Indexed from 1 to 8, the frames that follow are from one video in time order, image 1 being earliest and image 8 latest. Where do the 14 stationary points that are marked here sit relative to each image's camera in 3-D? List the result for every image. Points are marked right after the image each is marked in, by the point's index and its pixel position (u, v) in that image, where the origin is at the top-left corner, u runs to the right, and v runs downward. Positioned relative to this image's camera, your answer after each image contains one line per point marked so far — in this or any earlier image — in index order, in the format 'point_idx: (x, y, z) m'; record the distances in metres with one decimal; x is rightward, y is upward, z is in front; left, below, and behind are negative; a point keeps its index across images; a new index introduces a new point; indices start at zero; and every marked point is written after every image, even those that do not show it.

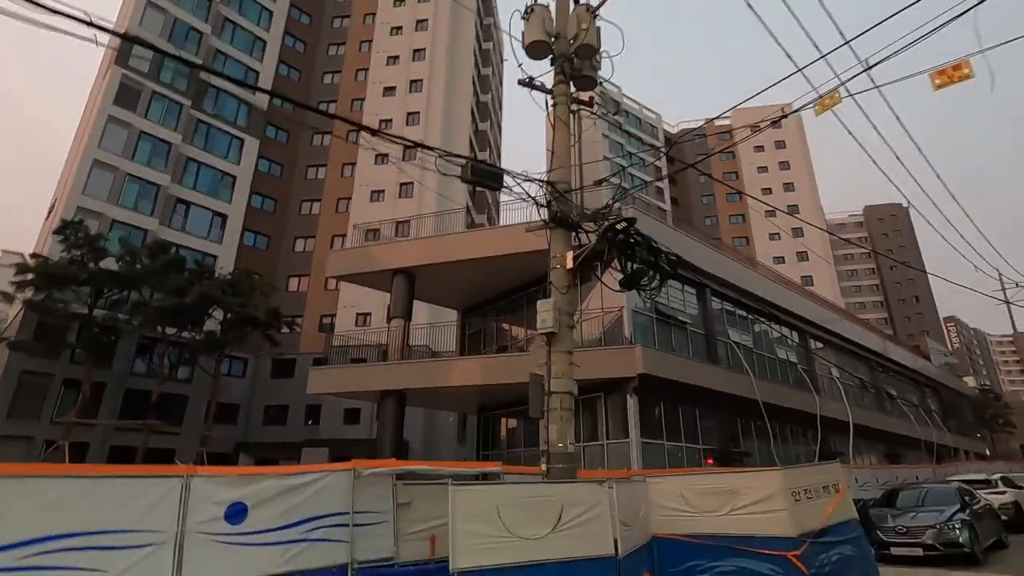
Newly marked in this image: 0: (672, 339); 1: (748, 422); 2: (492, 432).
0: (+5.0, -1.6, +16.6) m
1: (+8.1, -4.6, +18.3) m
2: (-0.7, -5.1, +19.0) m
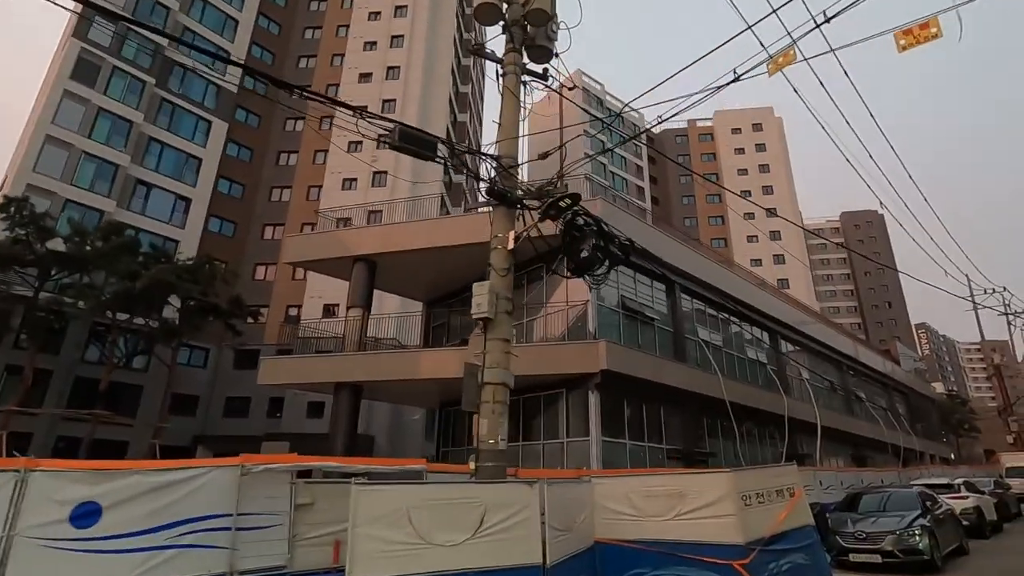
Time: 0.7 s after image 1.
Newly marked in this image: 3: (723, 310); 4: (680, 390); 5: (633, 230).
0: (+3.8, -1.4, +16.1) m
1: (+6.8, -4.5, +17.9) m
2: (-2.1, -4.8, +18.4) m
3: (+7.9, -0.9, +20.0) m
4: (+5.0, -3.1, +16.0) m
5: (+3.7, +1.7, +16.2) m
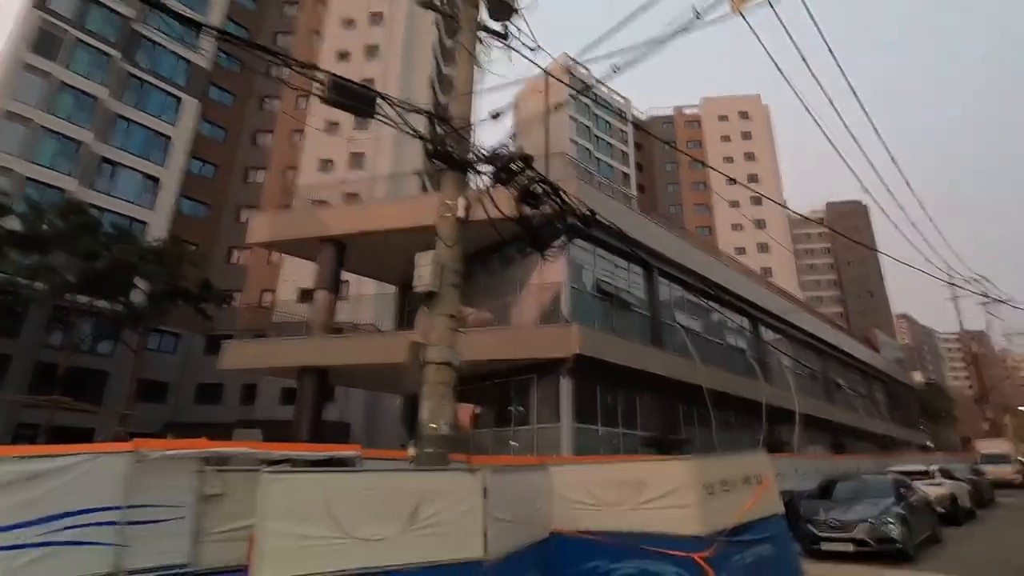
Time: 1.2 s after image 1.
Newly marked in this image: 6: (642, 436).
0: (+3.0, -0.9, +15.6) m
1: (+5.9, -4.0, +17.6) m
2: (-2.9, -4.2, +17.9) m
3: (+7.0, -0.3, +19.6) m
4: (+4.2, -2.6, +15.6) m
5: (+2.9, +2.2, +15.7) m
6: (+3.7, -4.2, +15.2) m
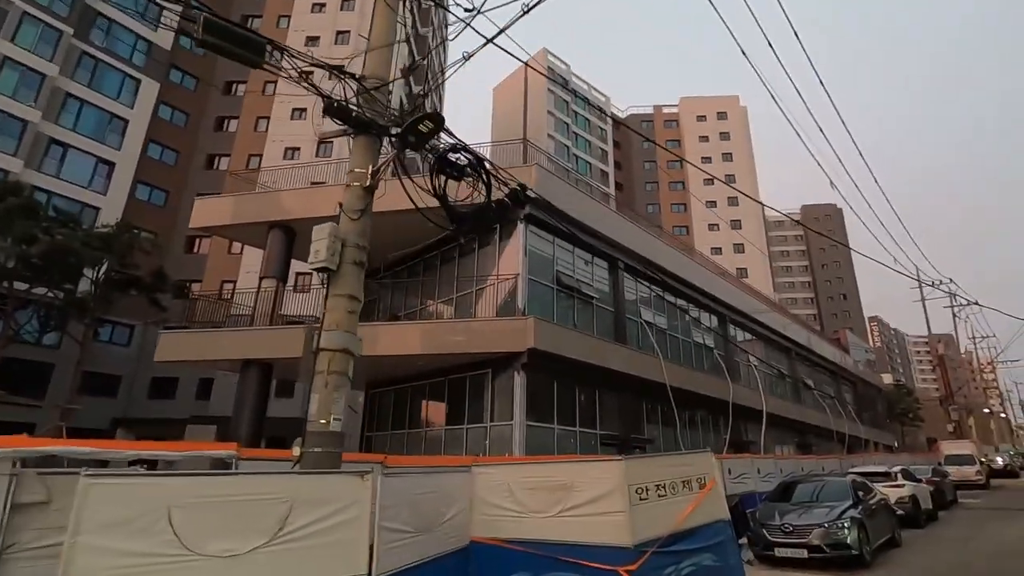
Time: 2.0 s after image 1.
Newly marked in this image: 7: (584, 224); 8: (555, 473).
0: (+1.8, -0.7, +15.0) m
1: (+4.6, -3.8, +17.1) m
2: (-4.3, -3.9, +17.1) m
3: (+5.7, -0.2, +19.1) m
4: (+3.0, -2.4, +15.1) m
5: (+1.7, +2.4, +15.1) m
6: (+2.5, -4.1, +14.7) m
7: (+2.1, +1.9, +15.5) m
8: (+0.5, -2.0, +5.8) m
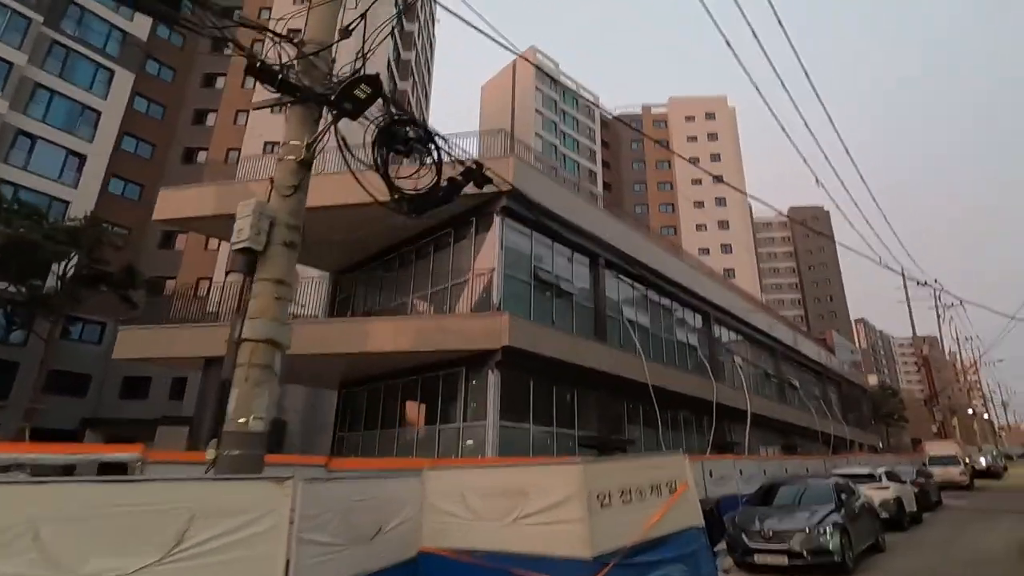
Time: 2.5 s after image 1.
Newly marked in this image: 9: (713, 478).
0: (+1.1, -0.6, +14.6) m
1: (+3.9, -3.7, +16.7) m
2: (-5.0, -3.8, +16.5) m
3: (+5.0, -0.1, +18.7) m
4: (+2.3, -2.3, +14.6) m
5: (+1.1, +2.5, +14.6) m
6: (+1.8, -3.9, +14.2) m
7: (+1.5, +2.0, +15.0) m
8: (0.0, -1.9, +5.3) m
9: (+5.0, -4.7, +13.2) m
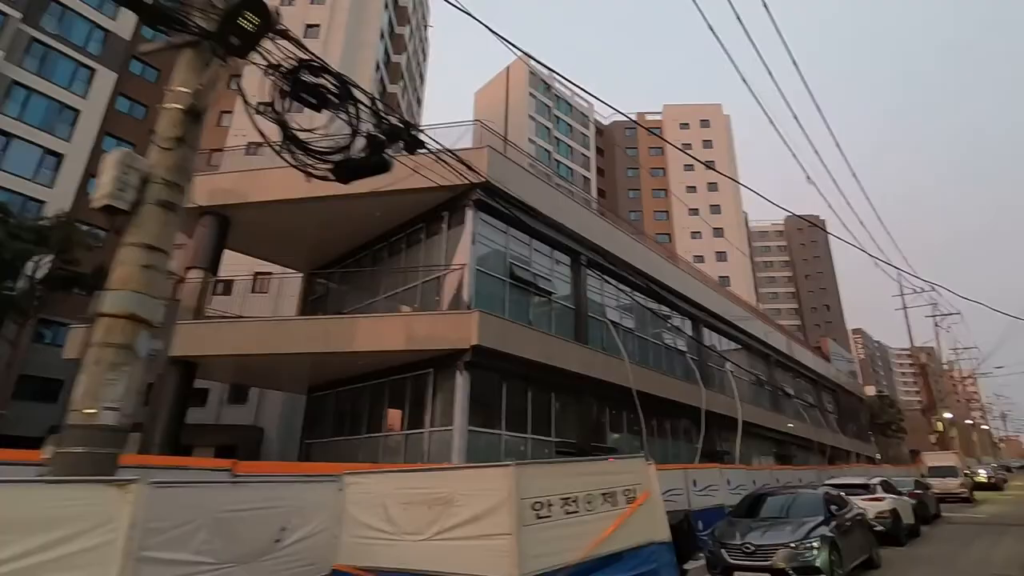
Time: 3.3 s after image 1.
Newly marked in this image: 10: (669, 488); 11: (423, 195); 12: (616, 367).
0: (+0.5, -0.6, +13.8) m
1: (+3.2, -3.7, +15.9) m
2: (-5.7, -3.8, +15.7) m
3: (+4.3, -0.1, +18.0) m
4: (+1.6, -2.3, +13.9) m
5: (+0.4, +2.6, +14.0) m
6: (+1.1, -3.9, +13.4) m
7: (+0.8, +2.0, +14.3) m
8: (-0.7, -1.7, +4.6) m
9: (+4.3, -4.7, +12.4) m
10: (+3.4, -4.3, +11.5) m
11: (-2.2, +2.3, +13.4) m
12: (+2.9, -2.2, +15.0) m
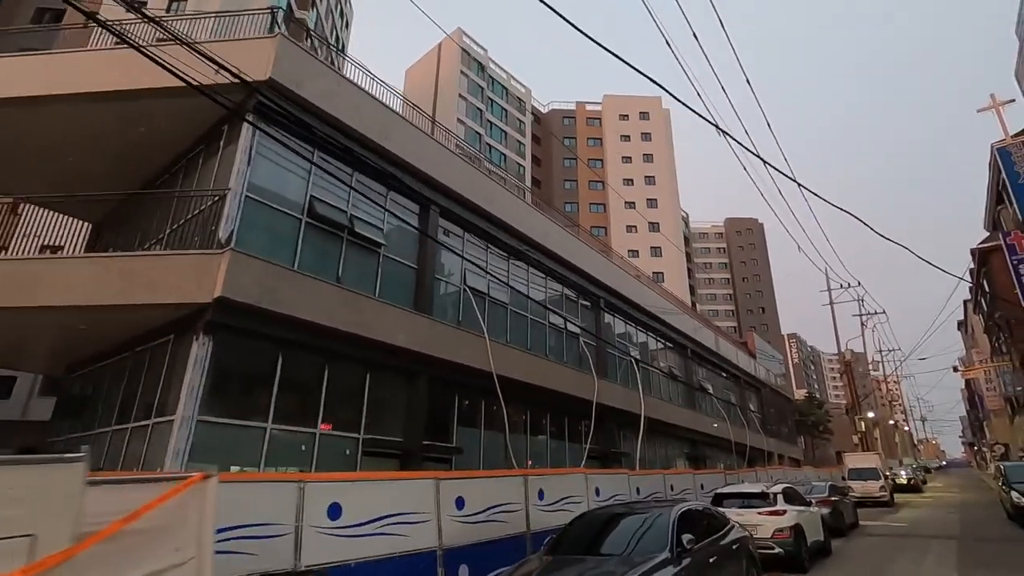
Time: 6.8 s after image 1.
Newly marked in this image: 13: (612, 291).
0: (-3.3, +0.5, +10.4) m
1: (-0.8, -2.8, +12.6) m
2: (-9.6, -2.6, +11.6) m
3: (+0.2, +0.8, +14.9) m
4: (-2.2, -1.2, +10.5) m
5: (-3.3, +3.6, +10.5) m
6: (-2.7, -2.9, +10.0) m
7: (-2.9, +3.0, +10.9) m
8: (-3.7, -0.6, +1.0) m
9: (+0.6, -3.7, +9.2) m
10: (-0.3, -3.4, +8.3) m
11: (-5.9, +3.5, +9.7) m
12: (-1.0, -1.2, +11.7) m
13: (+3.6, -0.1, +18.8) m
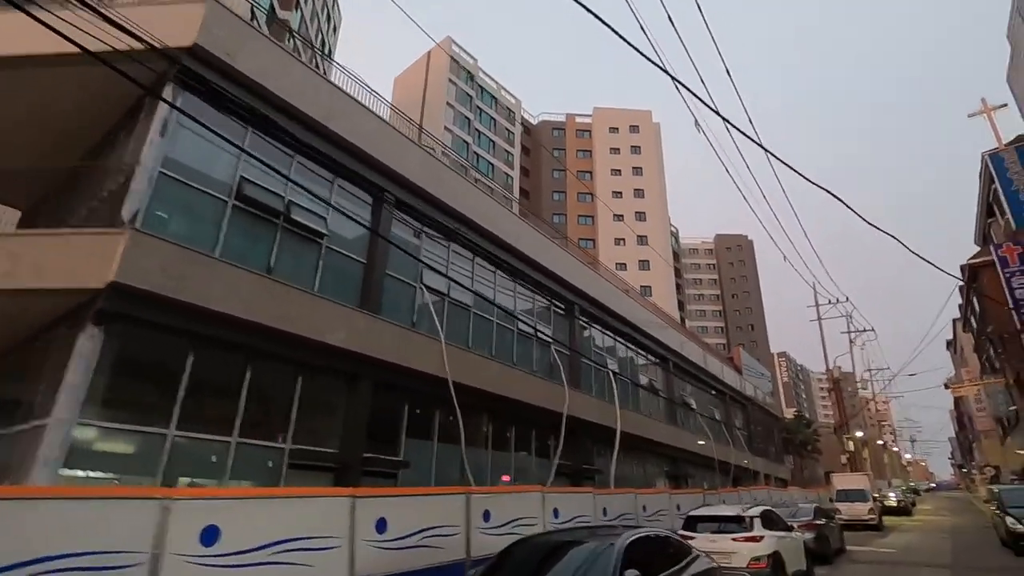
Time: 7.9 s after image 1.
0: (-4.1, +0.6, +9.4) m
1: (-1.7, -2.7, +11.5) m
2: (-10.6, -2.4, +10.5) m
3: (-0.7, +0.8, +13.9) m
4: (-3.0, -1.1, +9.4) m
5: (-4.1, +3.7, +9.6) m
6: (-3.6, -2.7, +8.9) m
7: (-3.7, +3.2, +9.9) m
8: (-4.4, -0.2, 0.0) m
9: (-0.3, -3.6, +8.2) m
10: (-1.1, -3.2, +7.2) m
11: (-6.6, +3.6, +8.7) m
12: (-1.9, -1.2, +10.7) m
13: (+2.6, -0.4, +17.8) m
